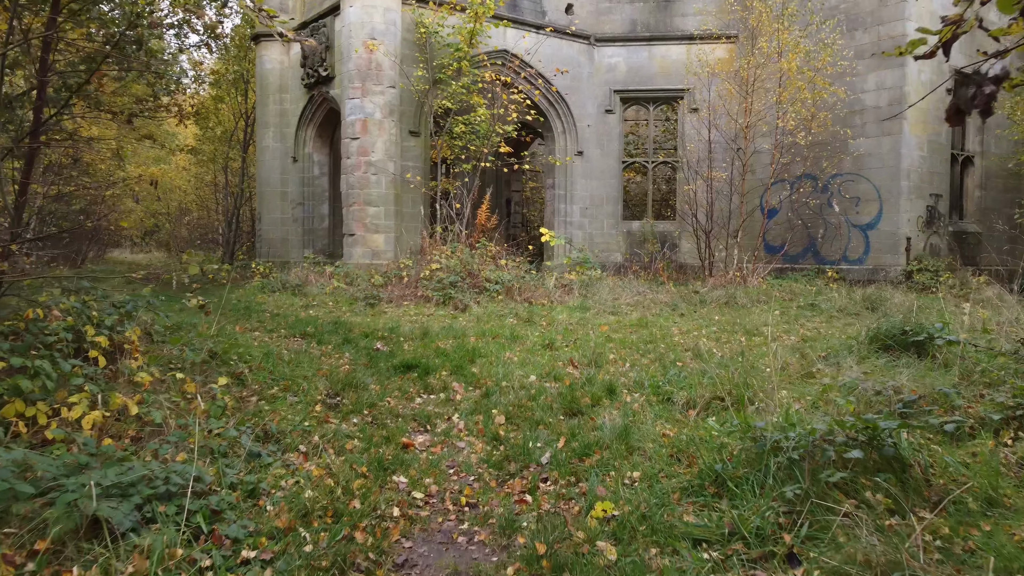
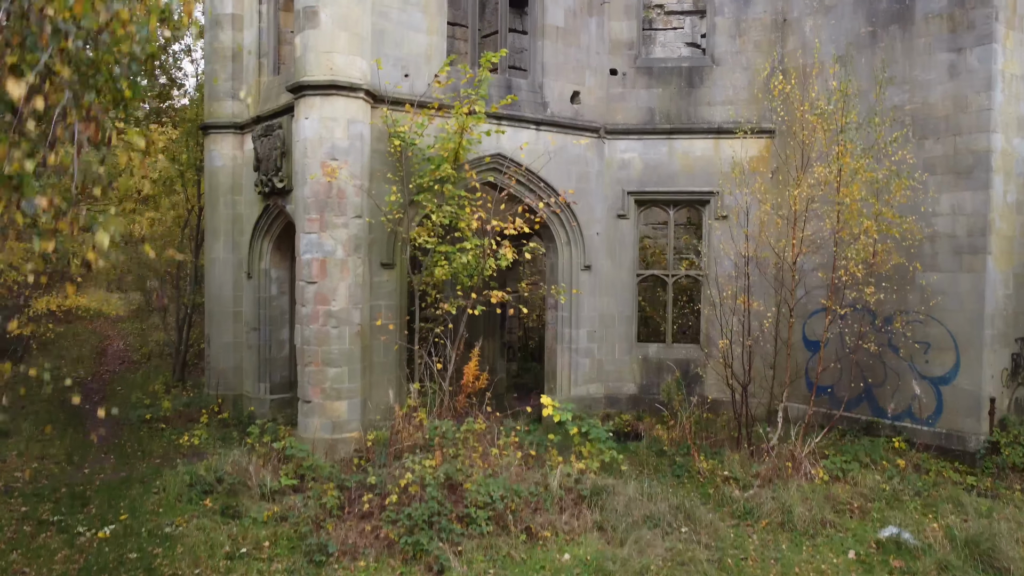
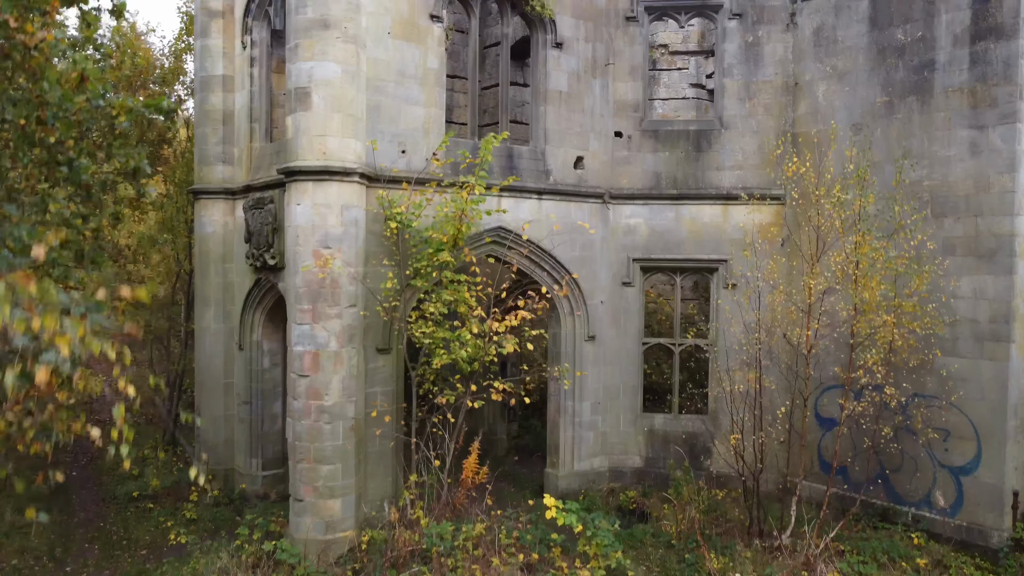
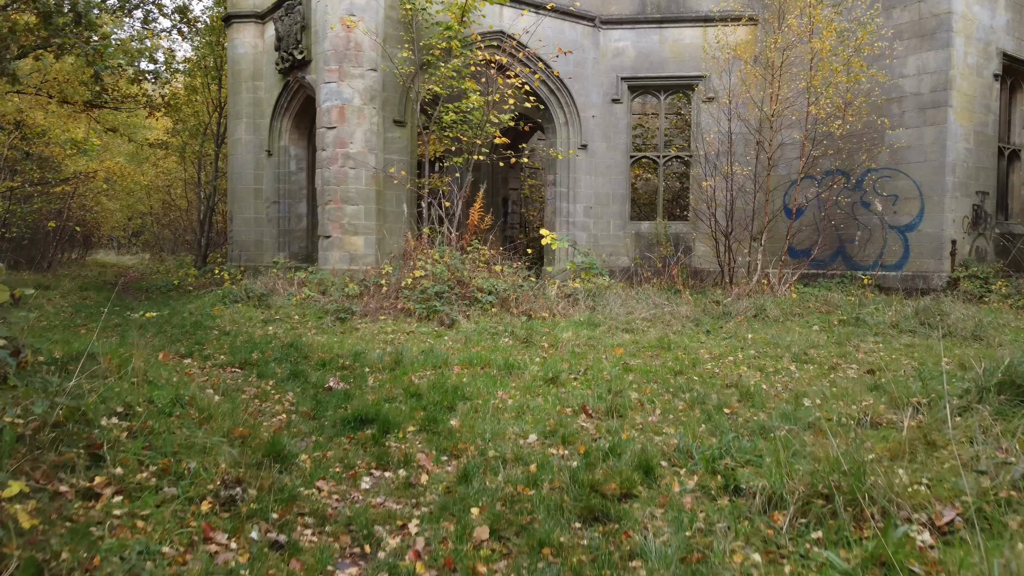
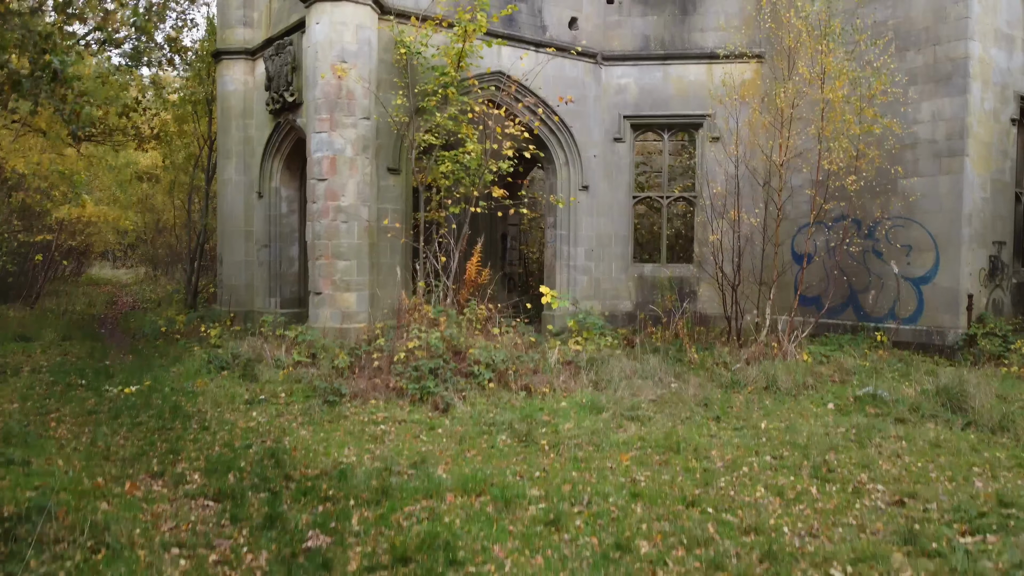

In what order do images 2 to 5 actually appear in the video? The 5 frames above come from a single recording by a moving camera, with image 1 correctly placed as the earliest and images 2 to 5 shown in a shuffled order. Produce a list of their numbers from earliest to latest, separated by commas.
4, 5, 2, 3
